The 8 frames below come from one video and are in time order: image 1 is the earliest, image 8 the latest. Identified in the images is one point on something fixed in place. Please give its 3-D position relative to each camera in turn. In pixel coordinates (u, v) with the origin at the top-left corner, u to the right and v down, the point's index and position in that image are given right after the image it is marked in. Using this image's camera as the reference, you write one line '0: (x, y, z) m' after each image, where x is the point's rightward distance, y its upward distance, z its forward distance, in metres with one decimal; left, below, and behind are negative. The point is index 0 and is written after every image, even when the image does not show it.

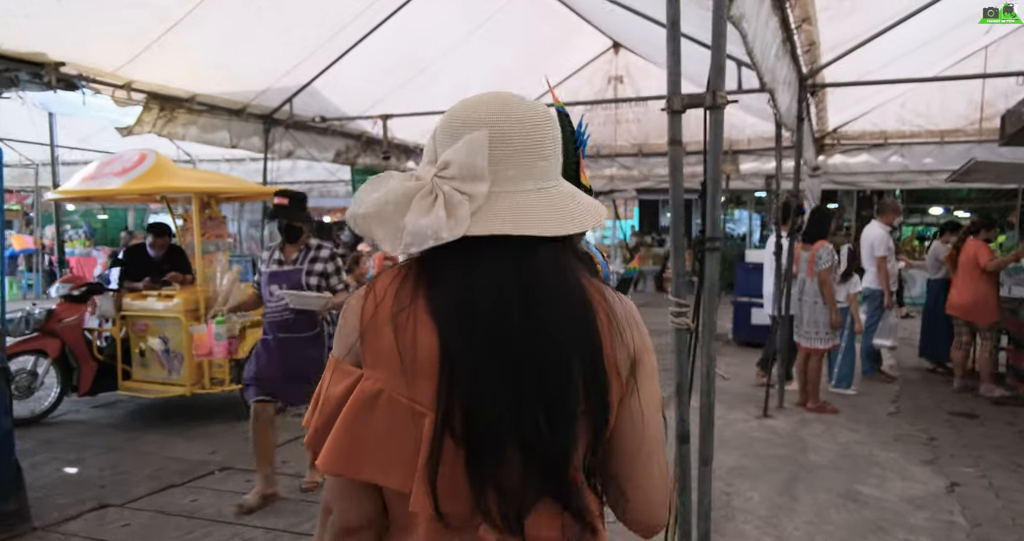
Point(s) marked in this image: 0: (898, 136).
0: (+4.6, +1.6, +8.6) m
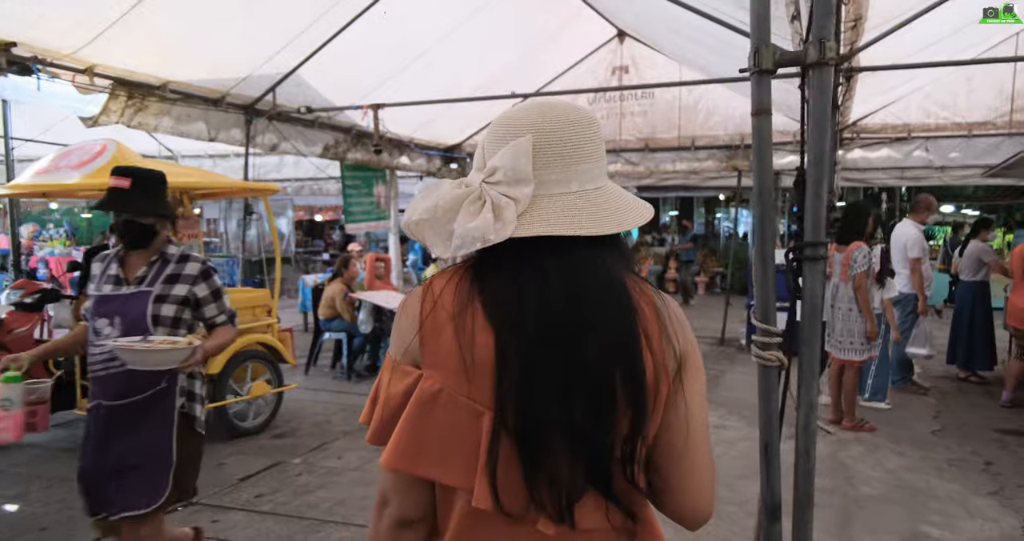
0: (+4.6, +1.6, +8.1) m
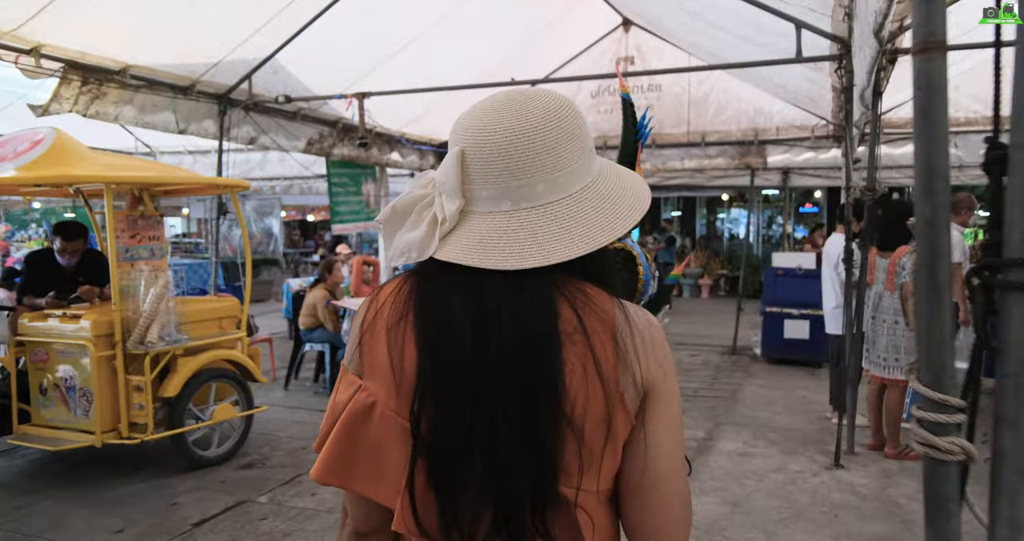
0: (+4.6, +1.5, +7.6) m
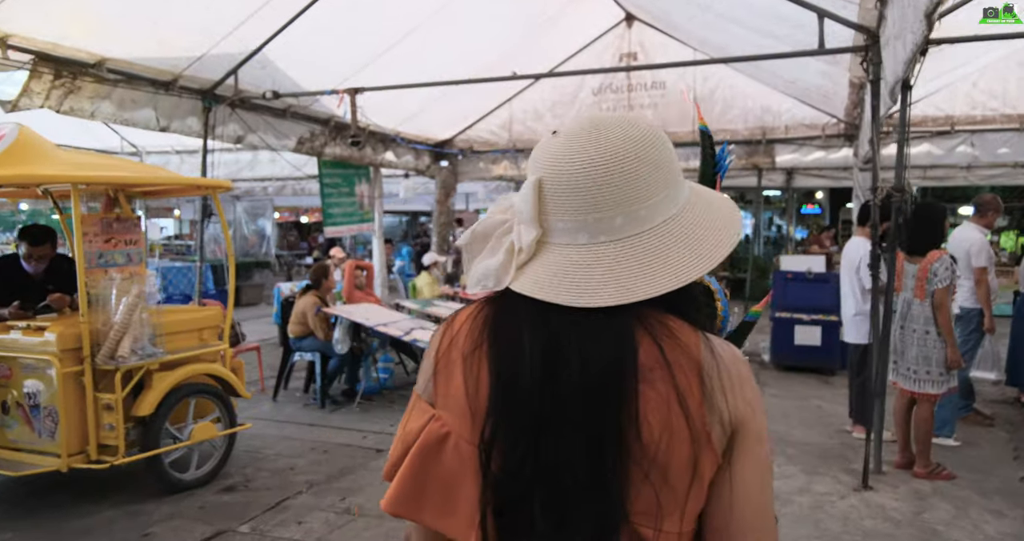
0: (+4.6, +1.5, +7.3) m
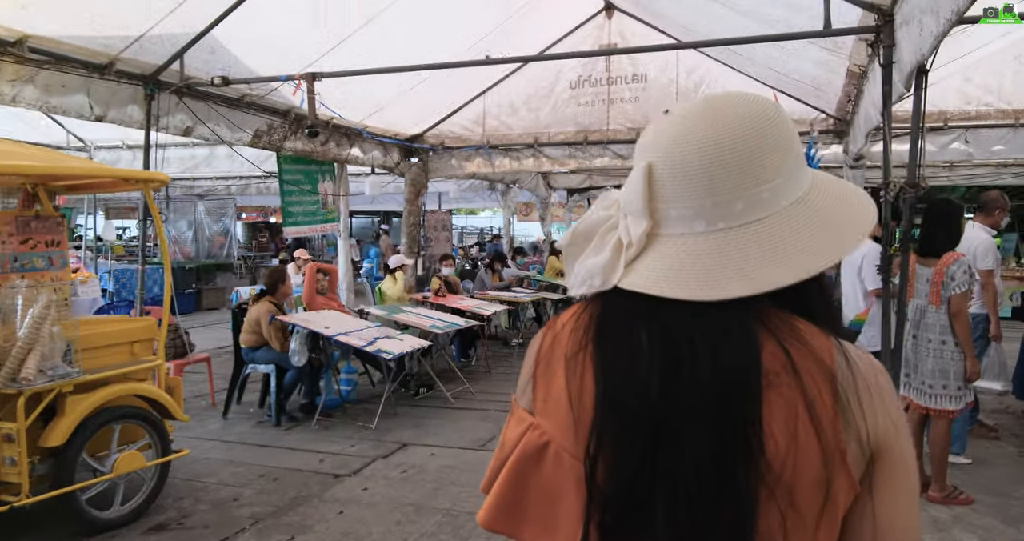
0: (+4.4, +1.5, +7.0) m
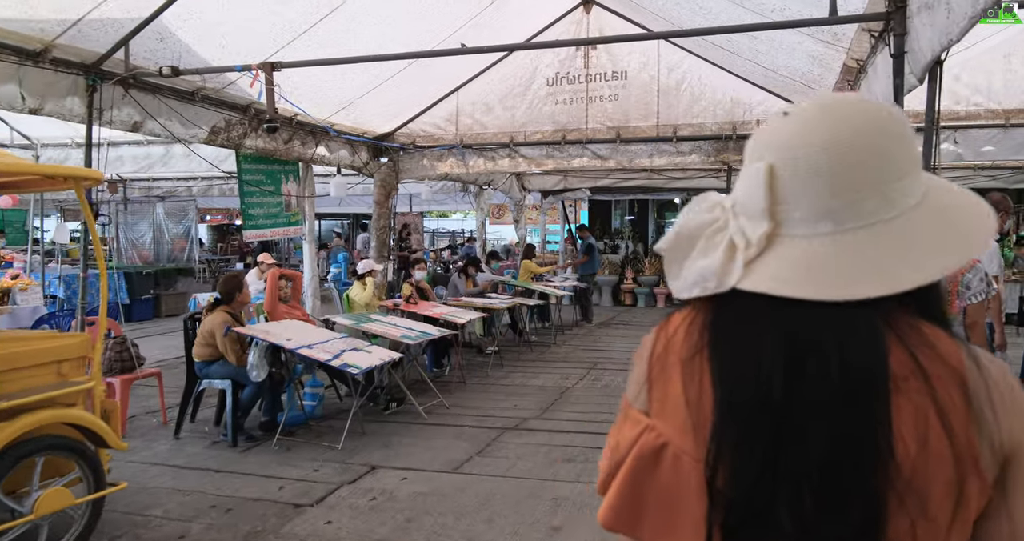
0: (+4.1, +1.4, +6.8) m
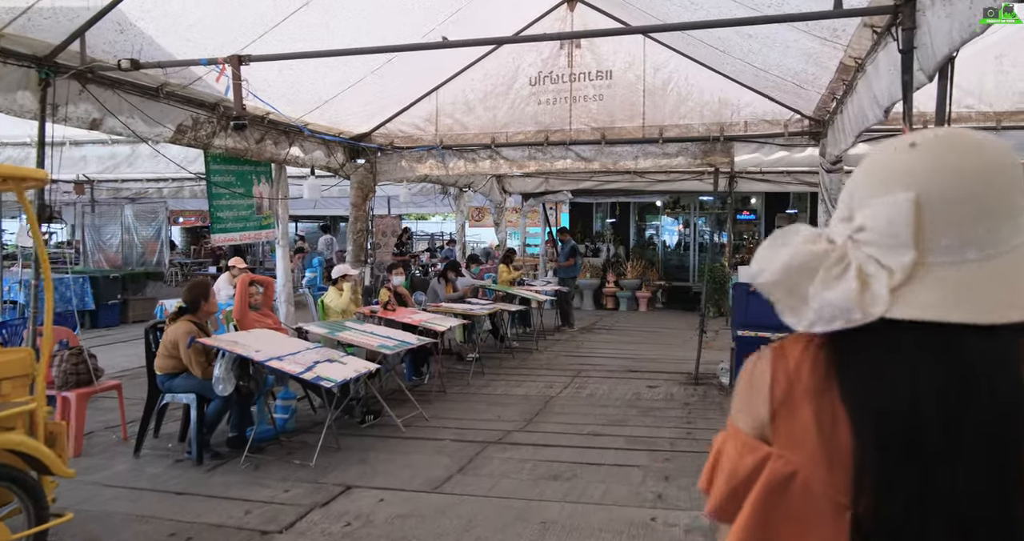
0: (+4.0, +1.4, +6.7) m
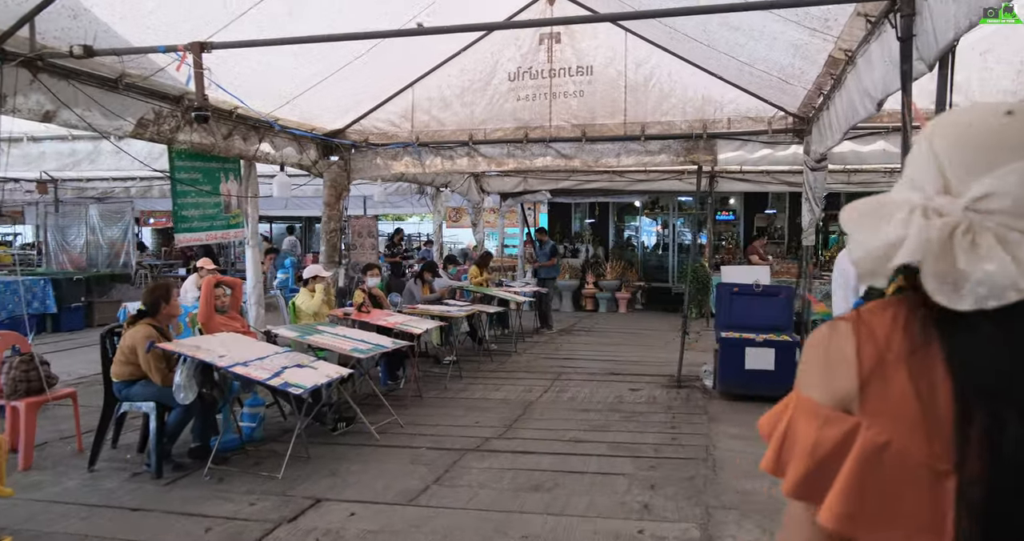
0: (+3.8, +1.4, +6.6) m
